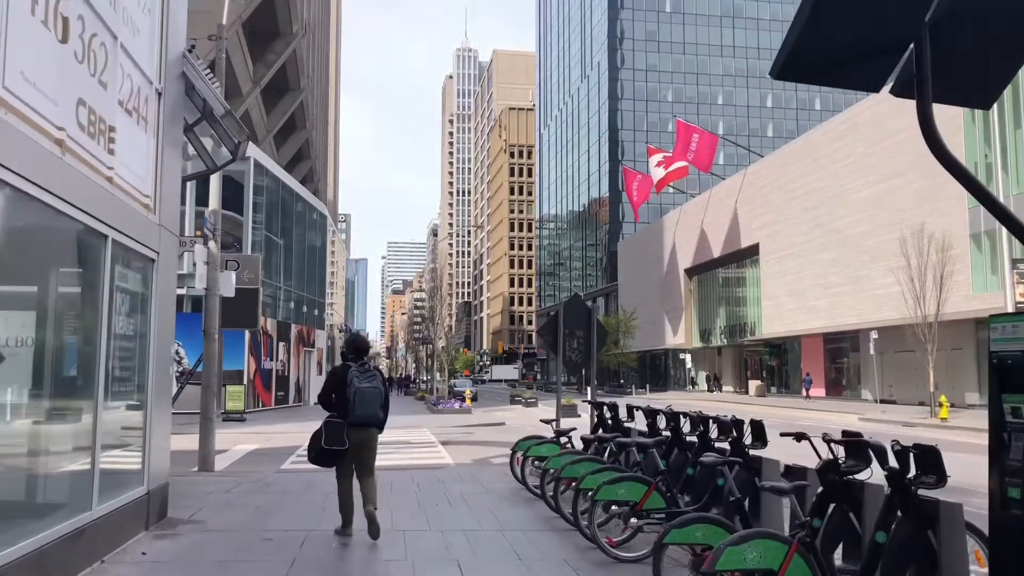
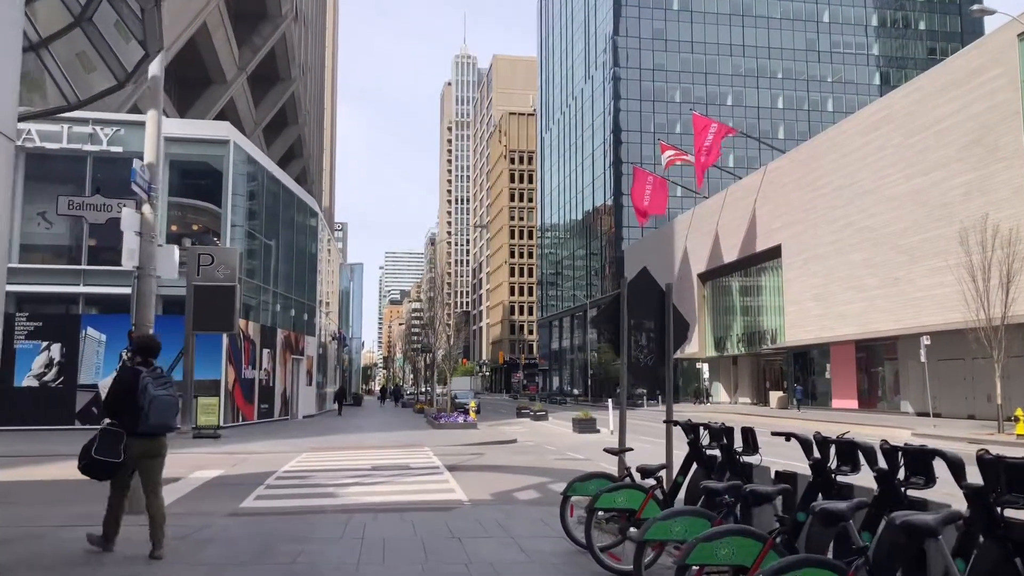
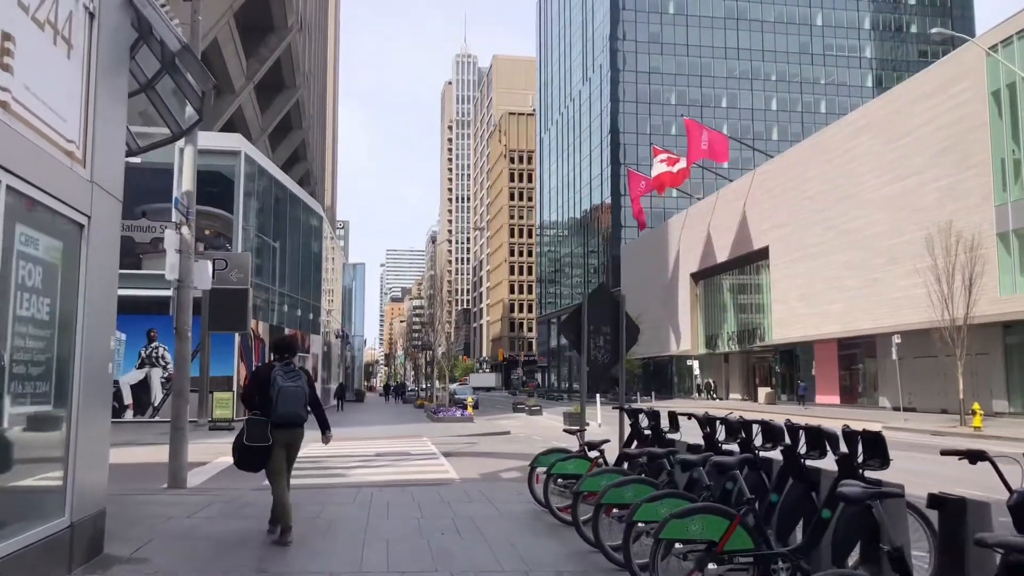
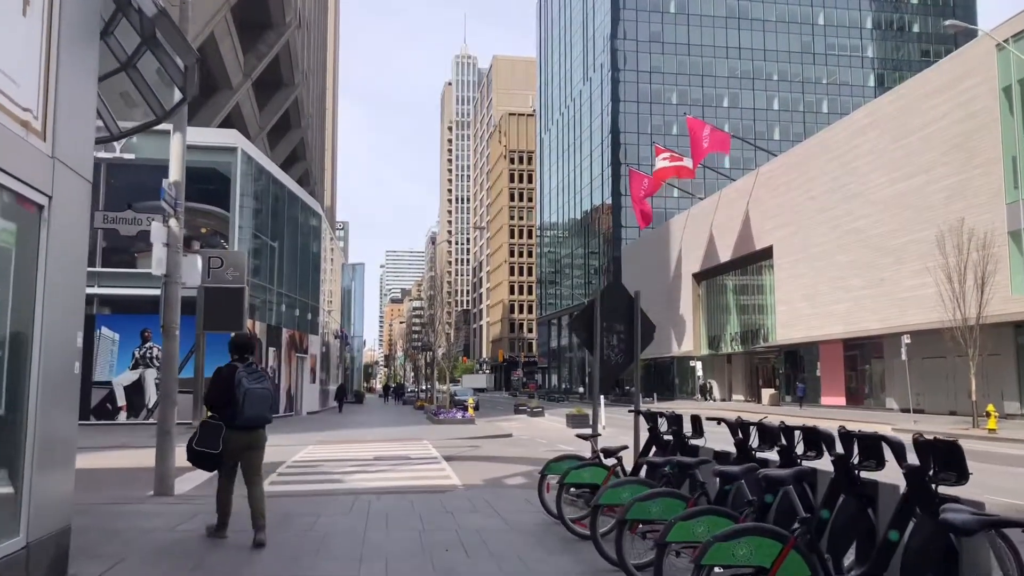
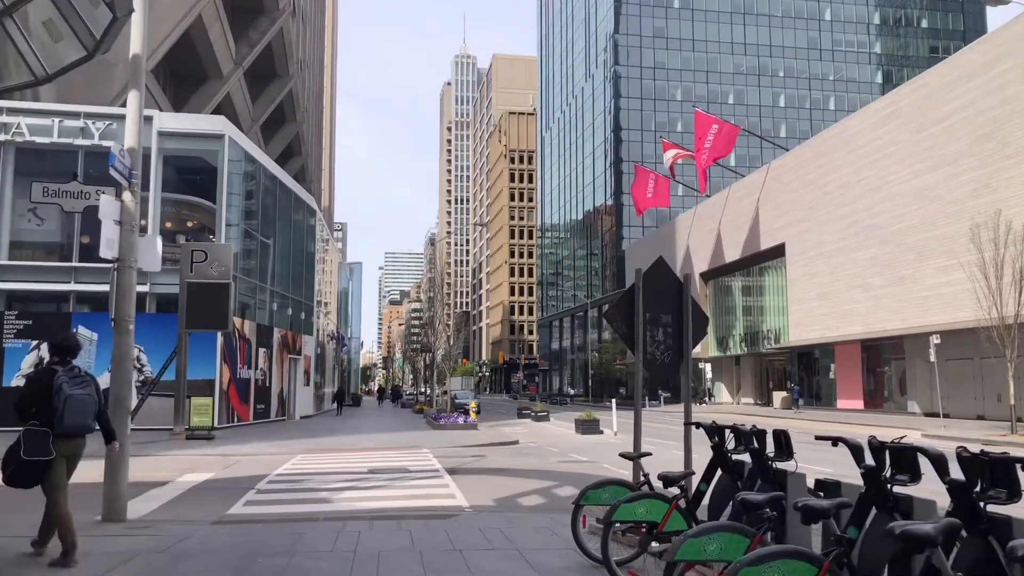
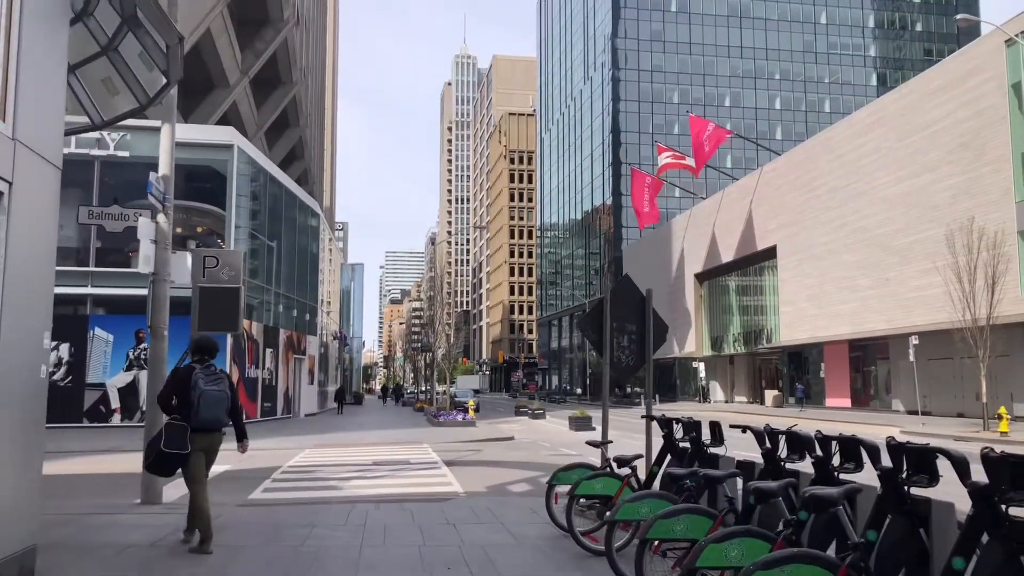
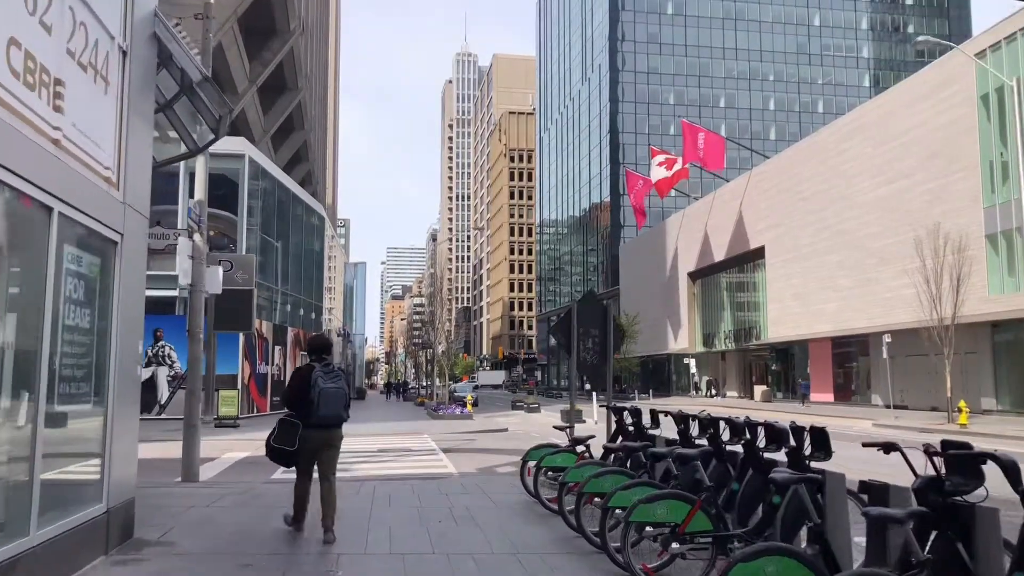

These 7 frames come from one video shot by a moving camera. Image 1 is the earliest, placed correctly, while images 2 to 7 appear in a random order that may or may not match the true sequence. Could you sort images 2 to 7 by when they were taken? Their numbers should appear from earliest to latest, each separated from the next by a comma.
7, 3, 4, 6, 2, 5
